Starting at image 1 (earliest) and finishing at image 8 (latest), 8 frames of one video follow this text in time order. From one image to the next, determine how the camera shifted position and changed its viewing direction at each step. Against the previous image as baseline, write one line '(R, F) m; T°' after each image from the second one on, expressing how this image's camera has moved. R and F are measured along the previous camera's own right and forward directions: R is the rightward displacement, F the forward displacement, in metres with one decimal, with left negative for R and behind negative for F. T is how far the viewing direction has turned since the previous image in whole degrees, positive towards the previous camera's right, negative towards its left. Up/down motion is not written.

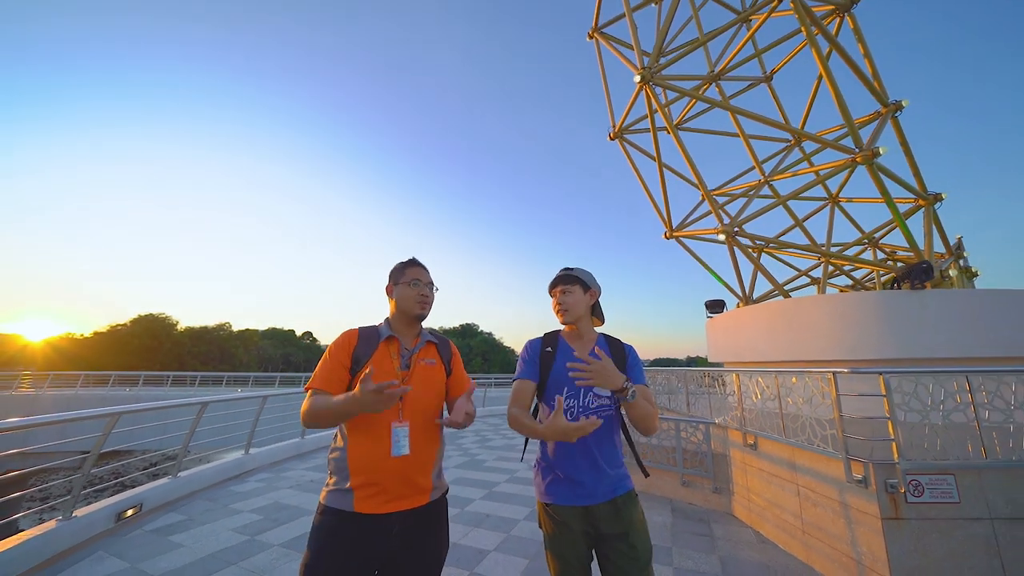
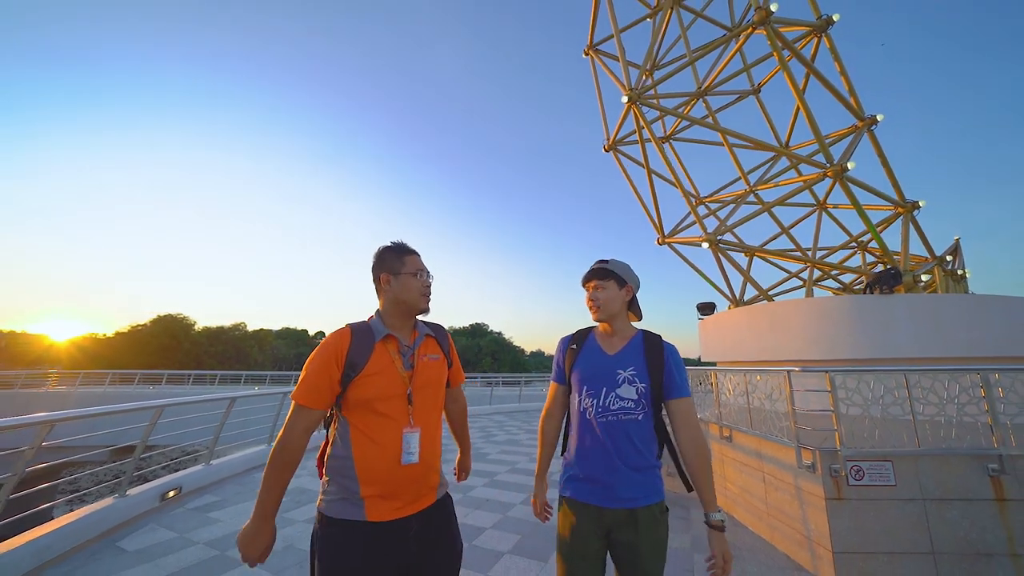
(+0.2, -0.4) m; -1°
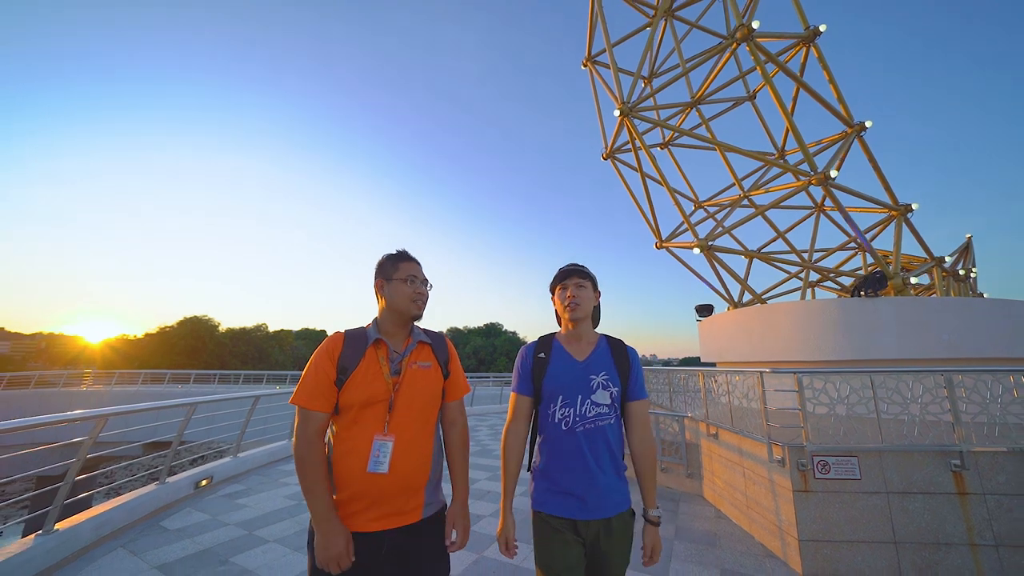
(+0.2, -0.3) m; -2°
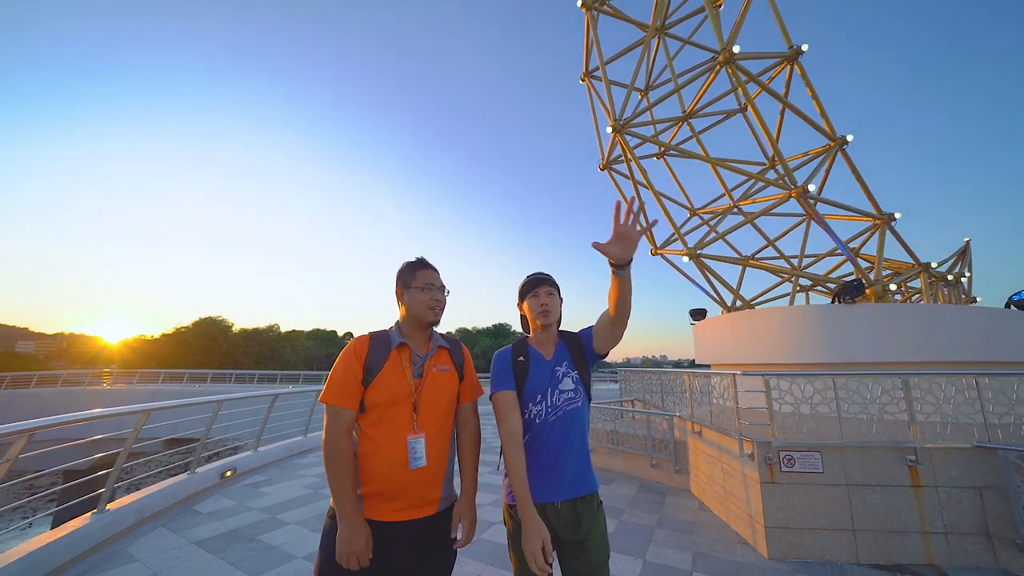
(+0.1, -0.4) m; -1°
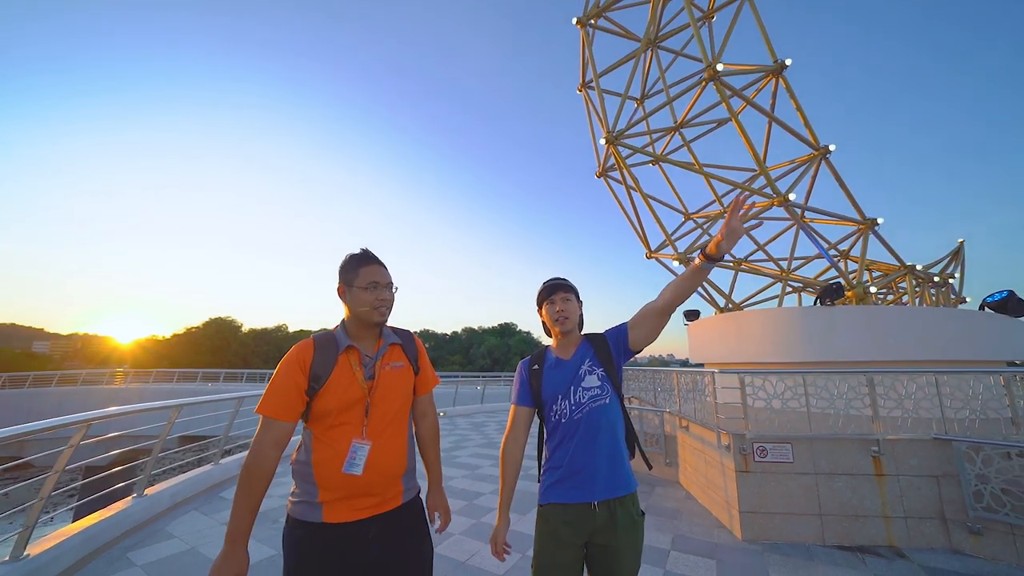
(+0.1, -0.4) m; -1°
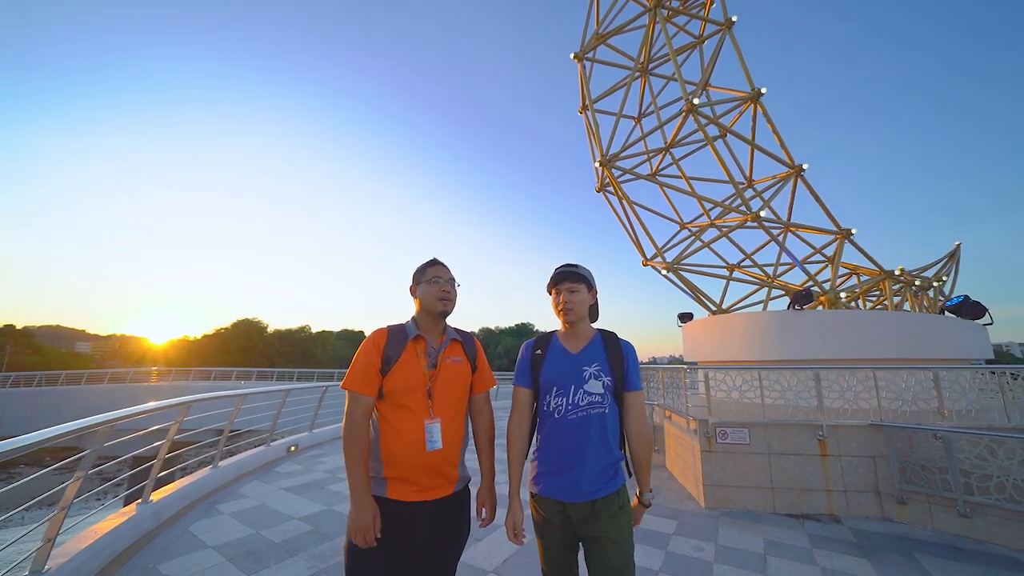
(+0.2, -0.8) m; -2°
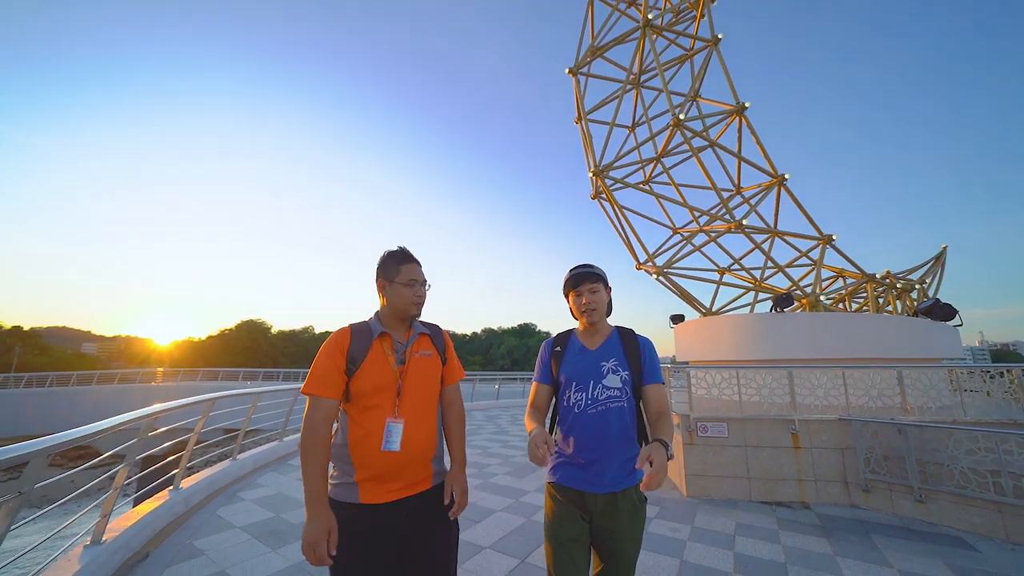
(+0.1, -0.4) m; 0°
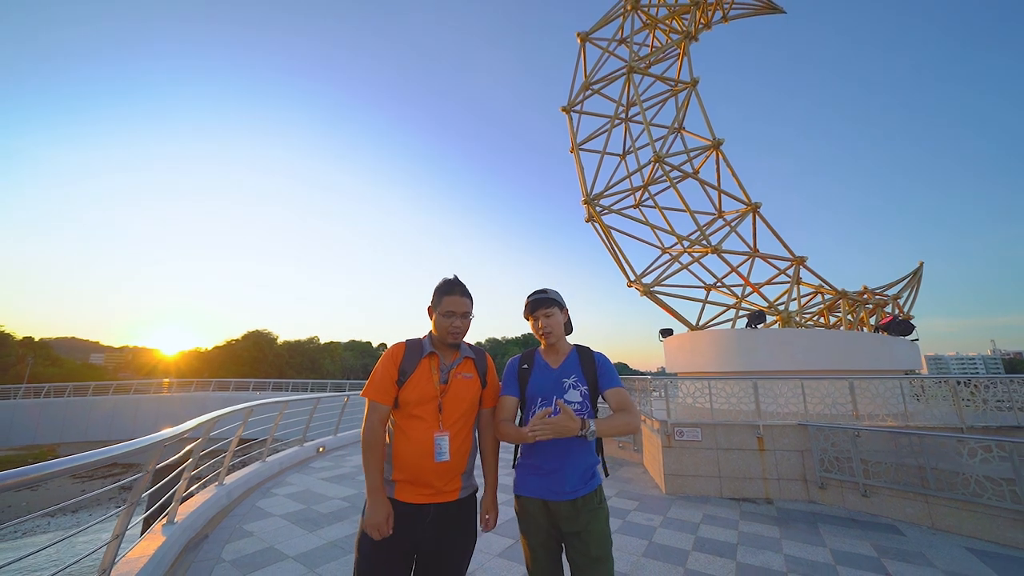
(+0.1, -0.7) m; 0°
